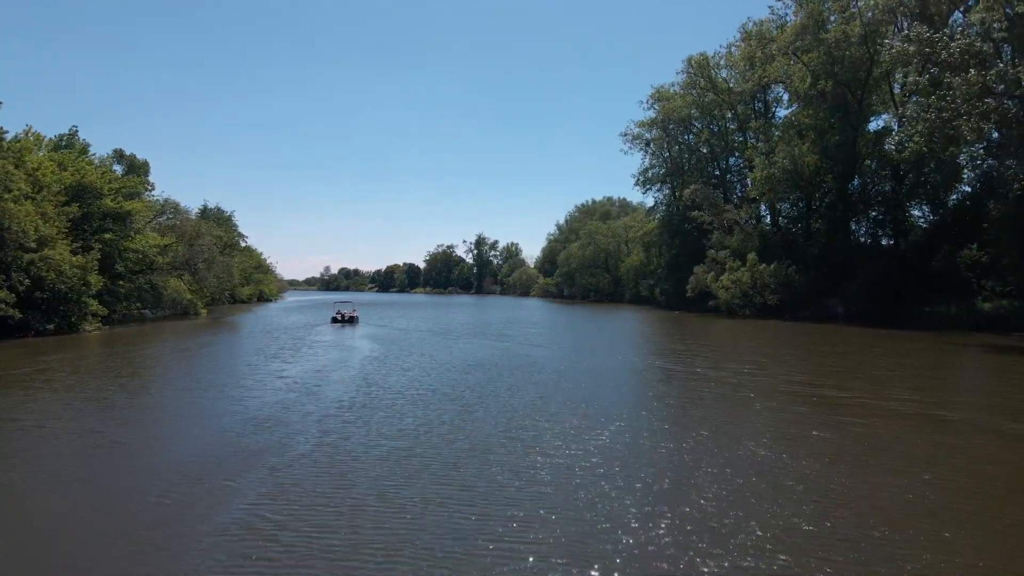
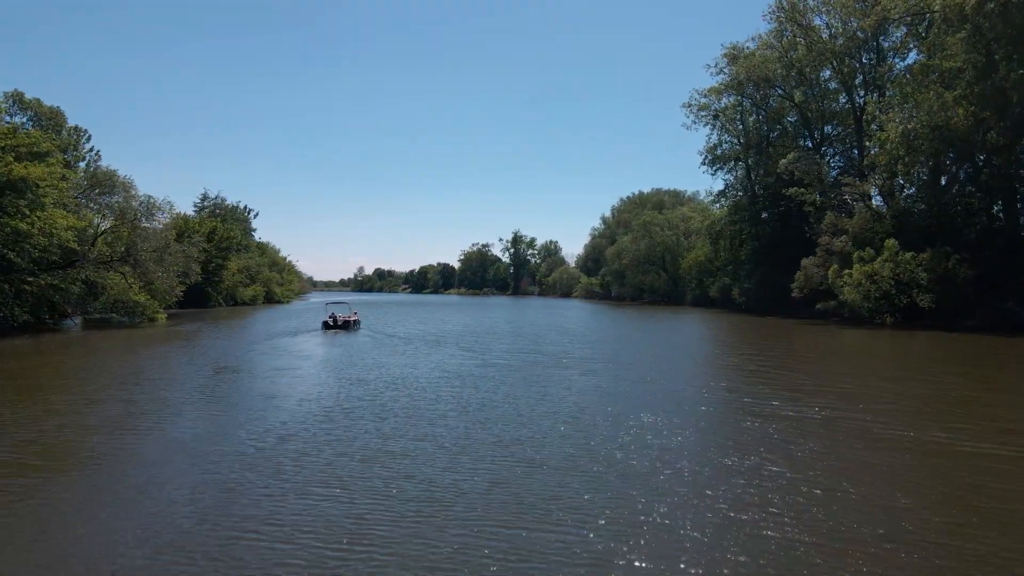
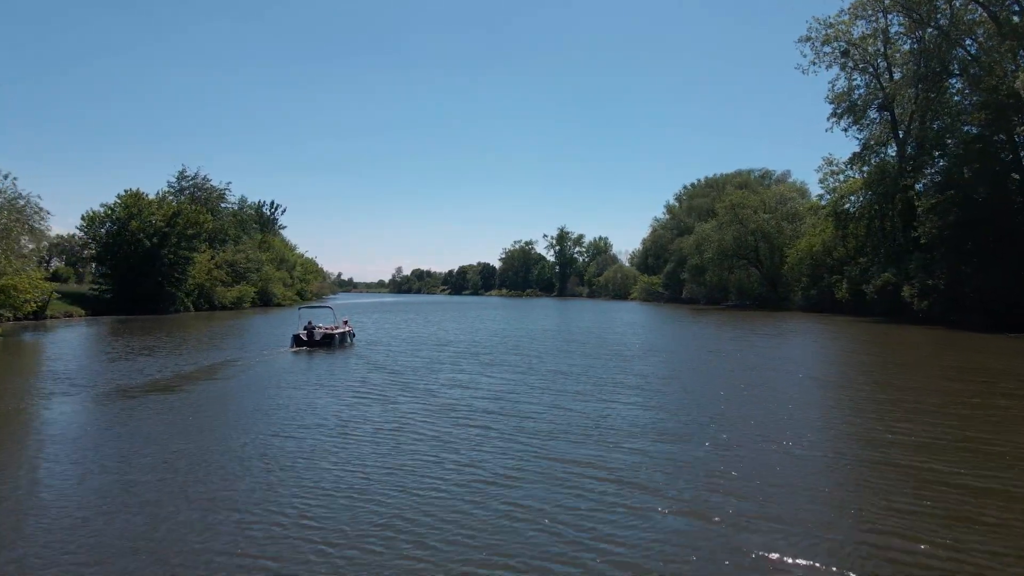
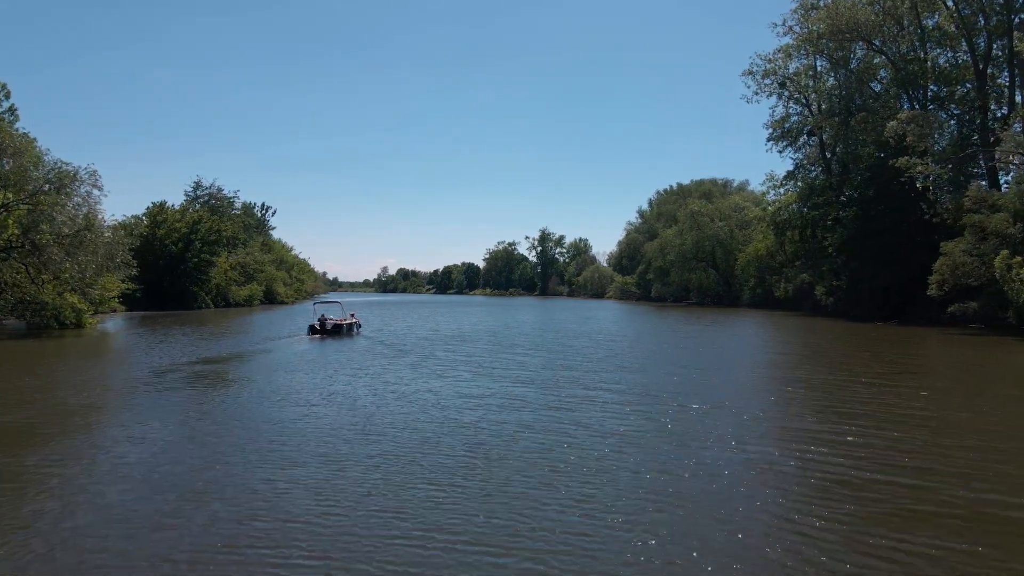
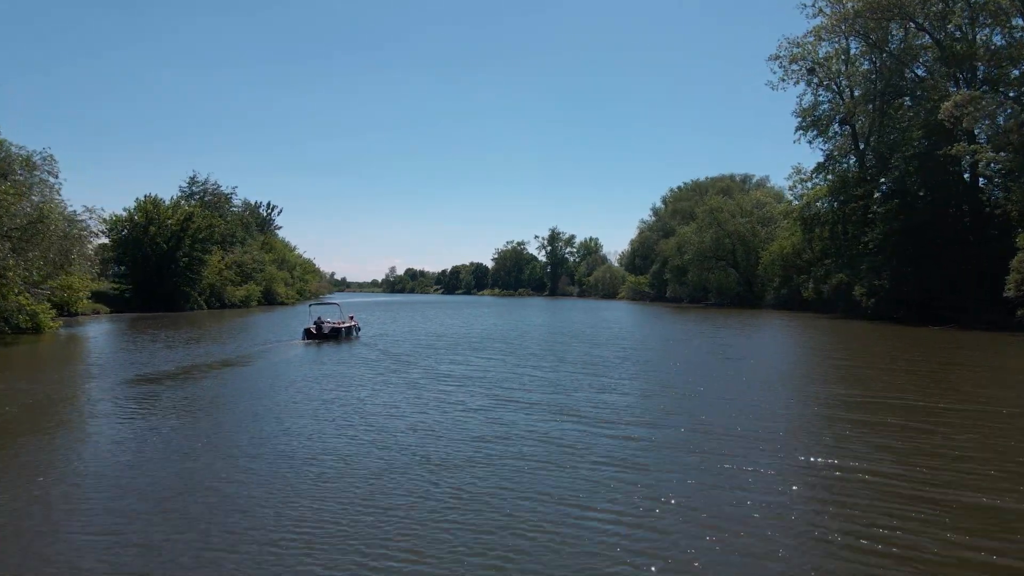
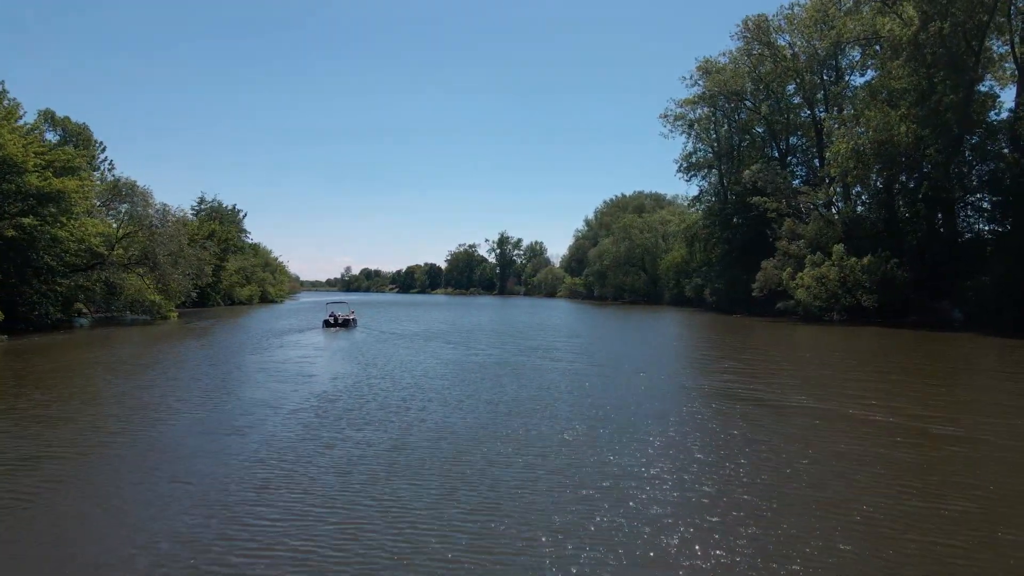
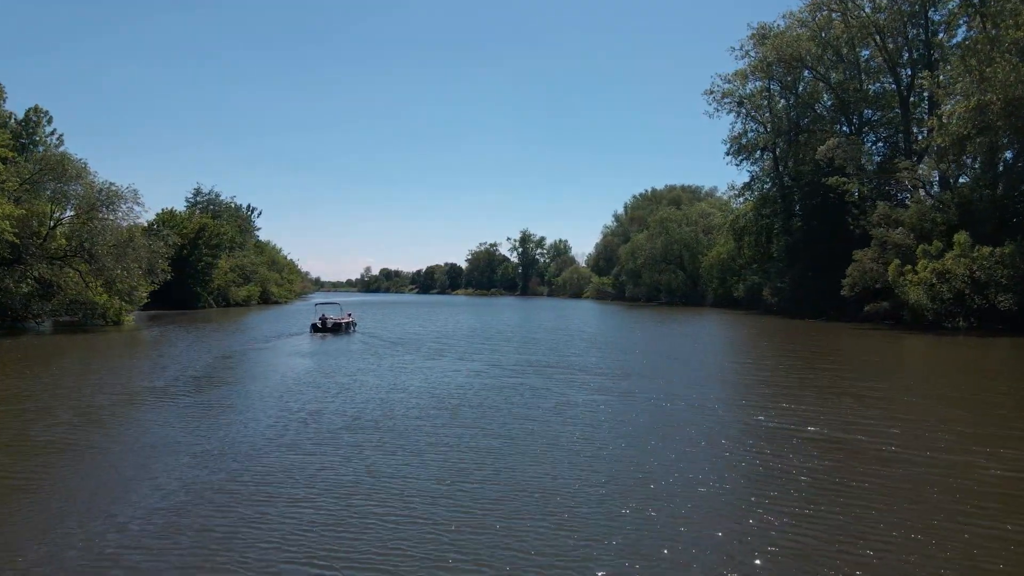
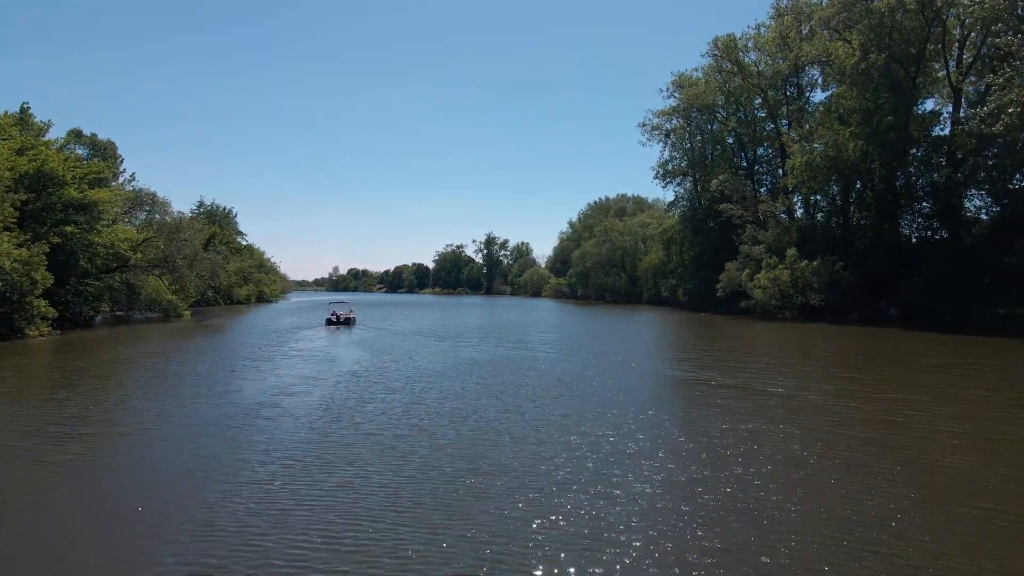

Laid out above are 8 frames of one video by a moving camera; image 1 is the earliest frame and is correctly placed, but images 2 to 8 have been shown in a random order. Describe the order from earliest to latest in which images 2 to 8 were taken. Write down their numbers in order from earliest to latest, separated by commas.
8, 6, 2, 7, 4, 5, 3
